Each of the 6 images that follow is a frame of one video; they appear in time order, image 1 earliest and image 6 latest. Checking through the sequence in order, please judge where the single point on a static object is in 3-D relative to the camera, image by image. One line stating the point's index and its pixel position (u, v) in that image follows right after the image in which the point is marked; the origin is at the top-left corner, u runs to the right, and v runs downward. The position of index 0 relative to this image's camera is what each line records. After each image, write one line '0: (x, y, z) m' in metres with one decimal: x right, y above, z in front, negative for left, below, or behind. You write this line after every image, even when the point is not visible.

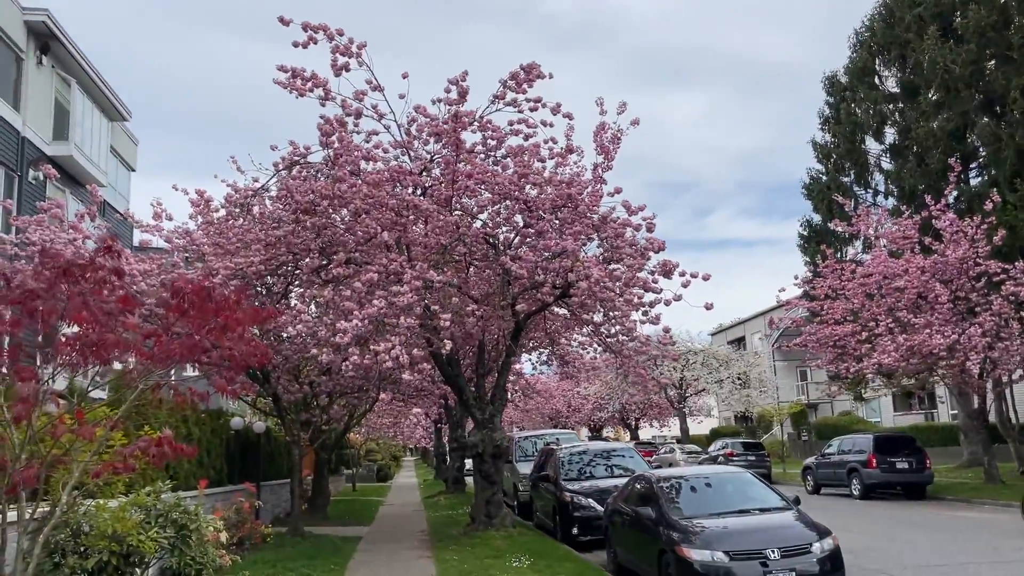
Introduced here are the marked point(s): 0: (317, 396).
0: (-3.7, -2.0, +16.3) m
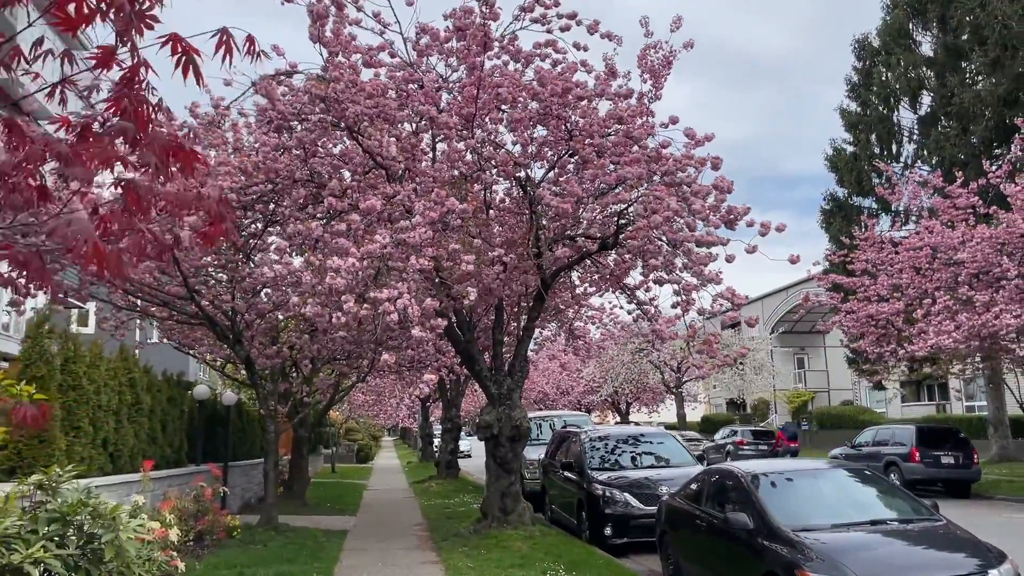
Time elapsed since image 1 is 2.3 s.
0: (-3.4, -1.2, +13.8) m
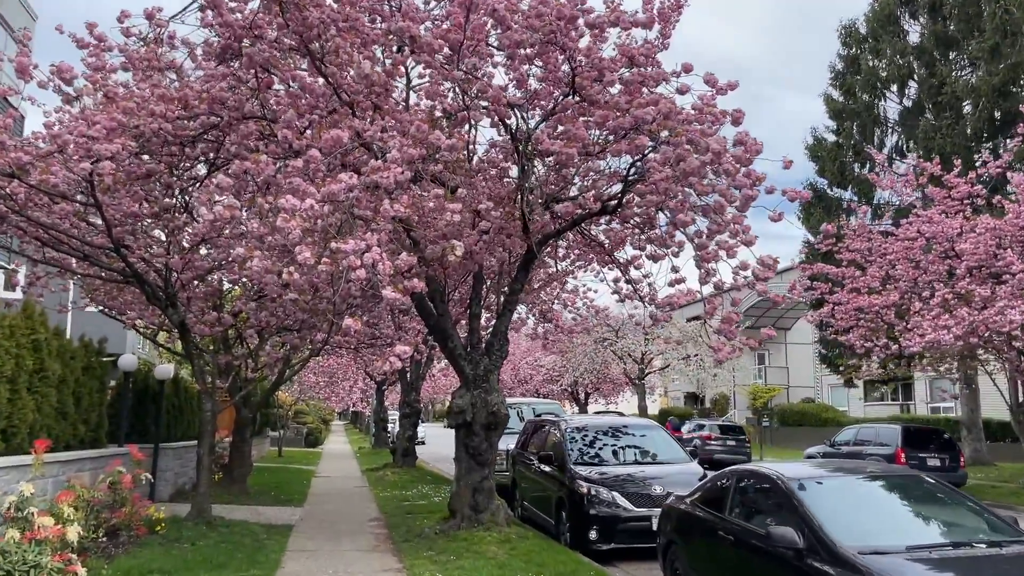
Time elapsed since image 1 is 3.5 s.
0: (-3.8, -0.6, +12.1) m
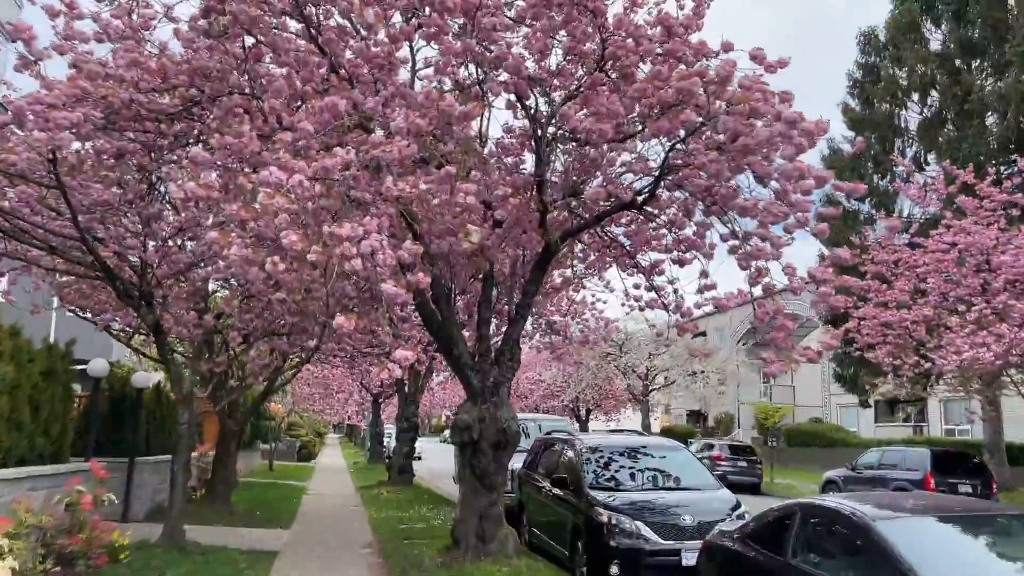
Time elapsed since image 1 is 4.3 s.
0: (-3.7, -0.6, +11.0) m
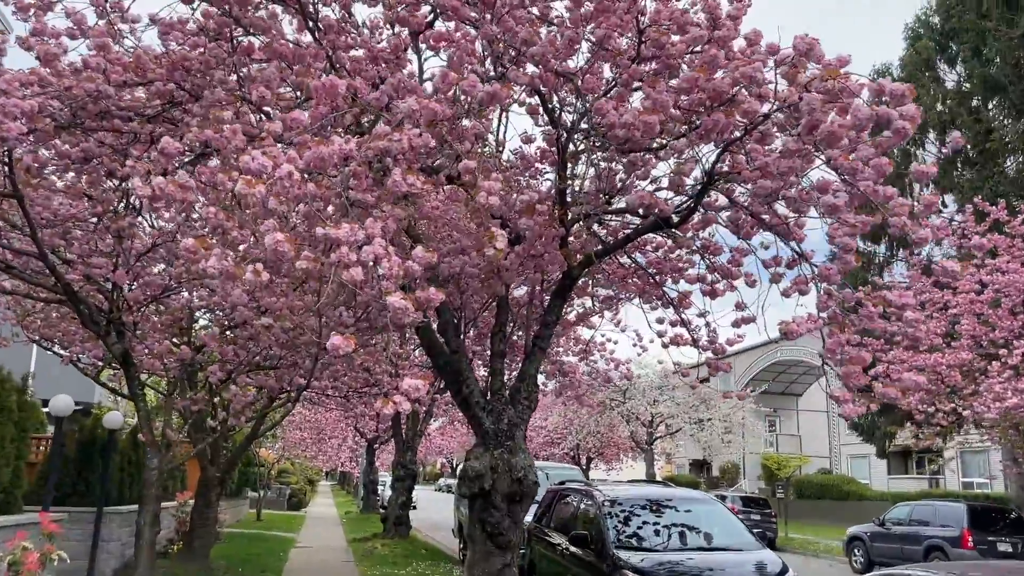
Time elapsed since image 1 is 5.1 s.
0: (-3.5, -1.0, +9.9) m
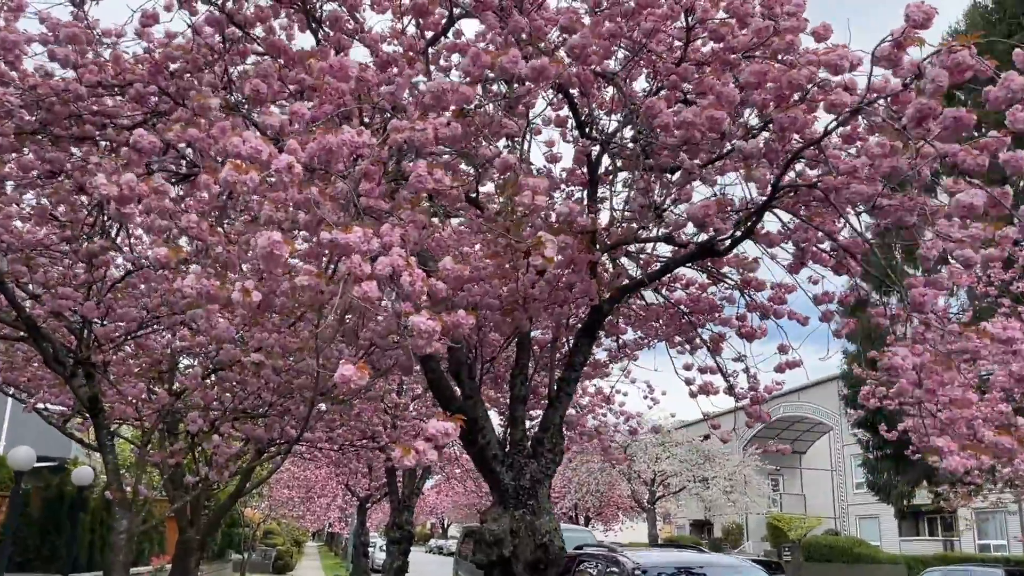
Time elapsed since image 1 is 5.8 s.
0: (-3.3, -1.4, +8.9) m
